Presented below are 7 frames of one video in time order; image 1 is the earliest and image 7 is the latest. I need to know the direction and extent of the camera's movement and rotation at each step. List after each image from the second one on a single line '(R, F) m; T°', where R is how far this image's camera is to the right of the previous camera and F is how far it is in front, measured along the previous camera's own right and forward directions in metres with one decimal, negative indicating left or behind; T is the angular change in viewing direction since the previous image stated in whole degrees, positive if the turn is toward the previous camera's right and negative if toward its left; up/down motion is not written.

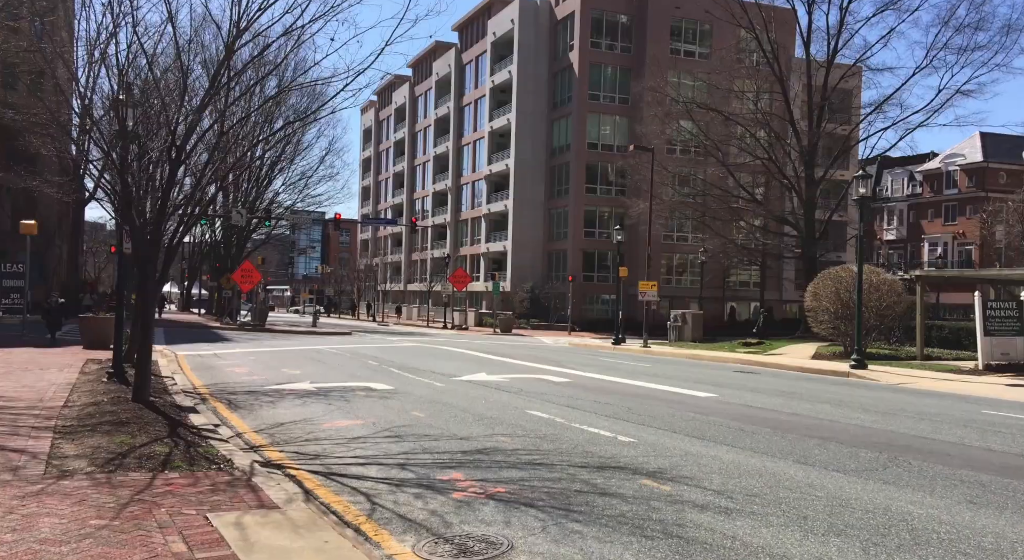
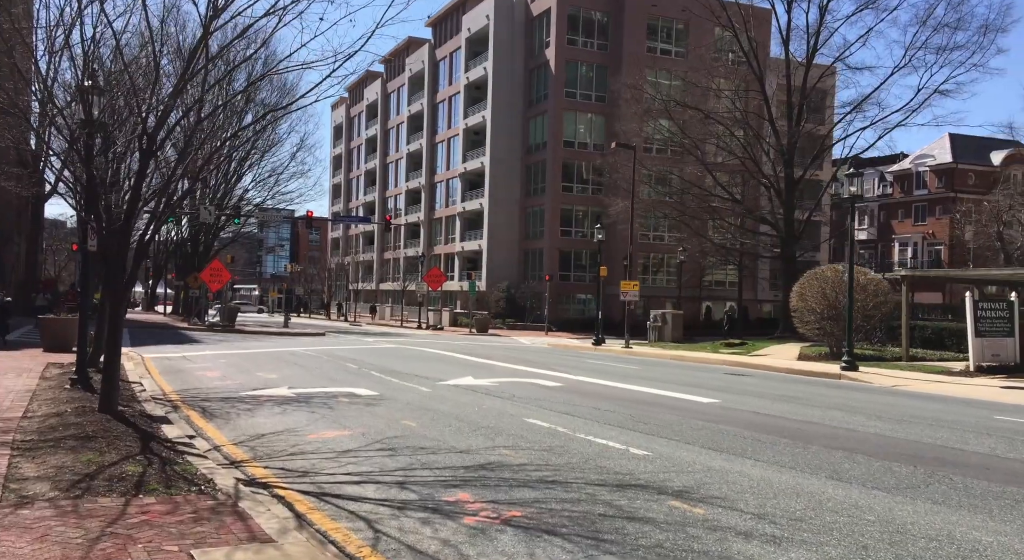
(-0.3, +0.6) m; +2°
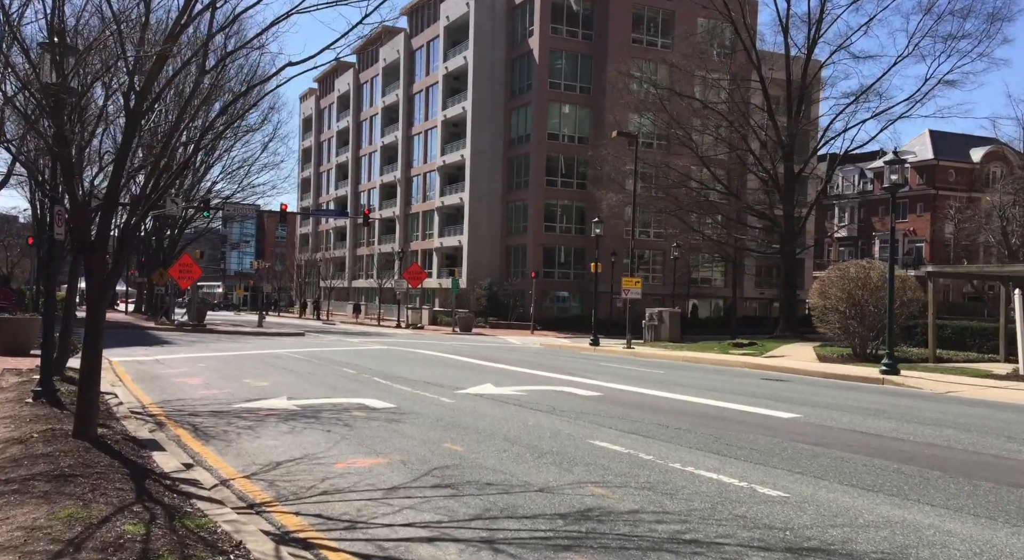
(-0.9, +1.7) m; +2°
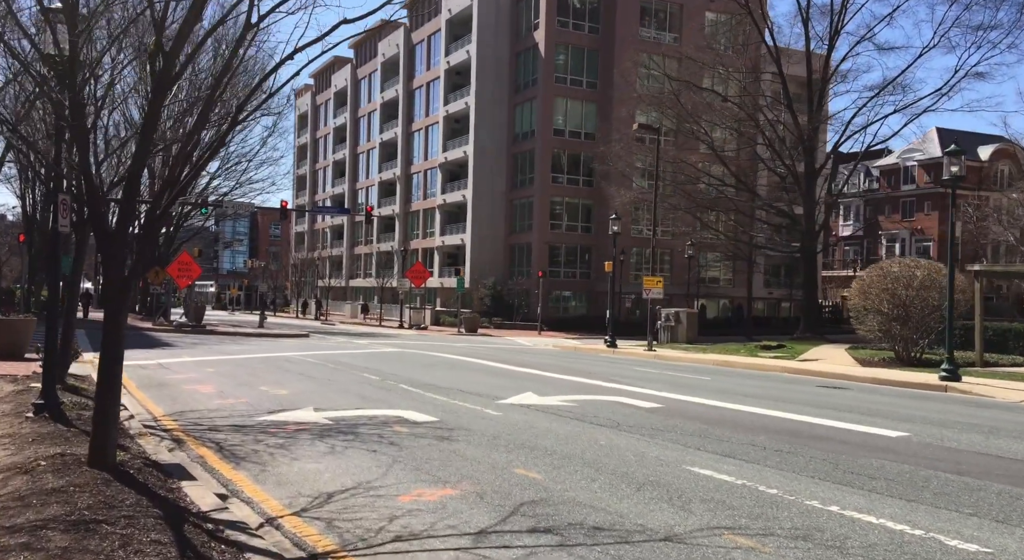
(-0.8, +1.2) m; +1°
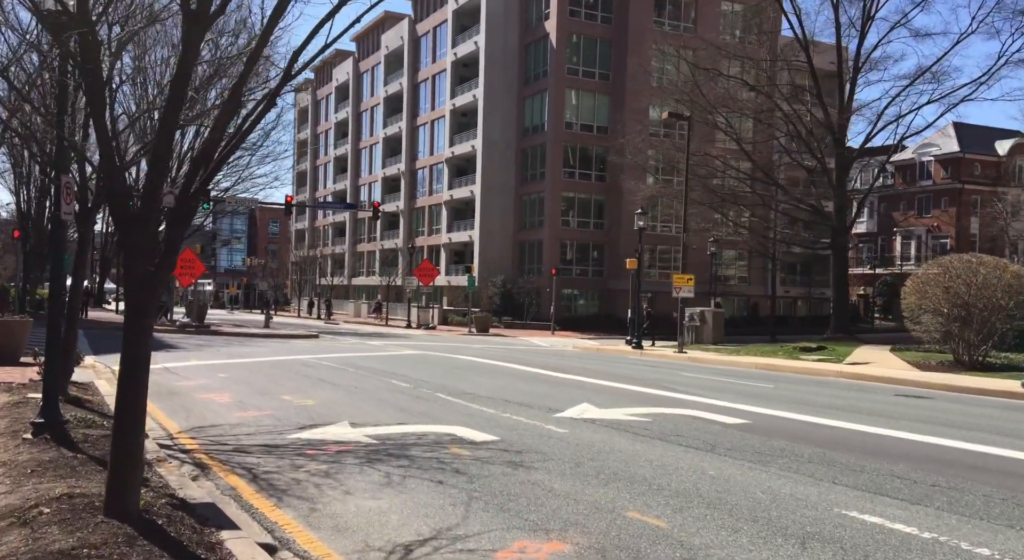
(-0.8, +1.4) m; 0°
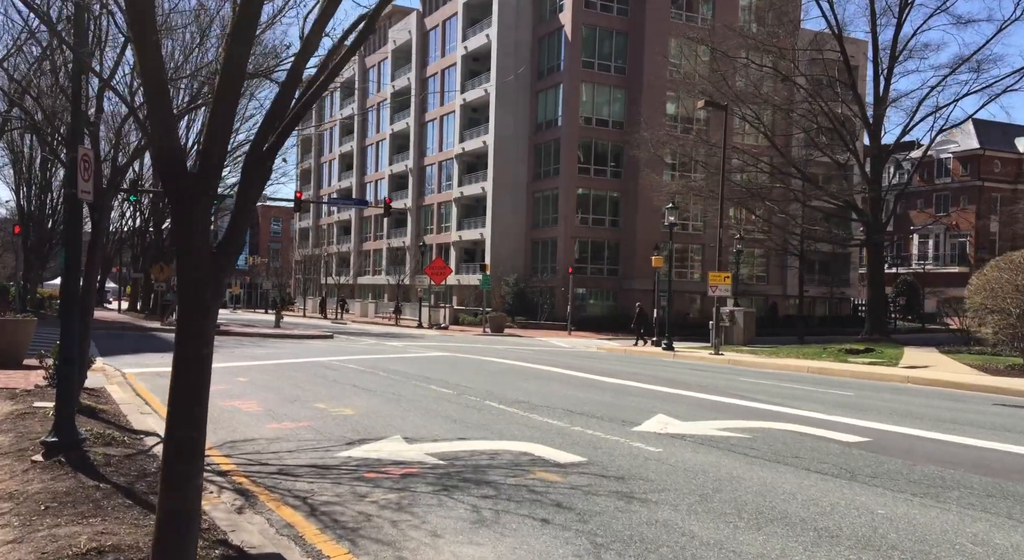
(-0.8, +1.3) m; 0°
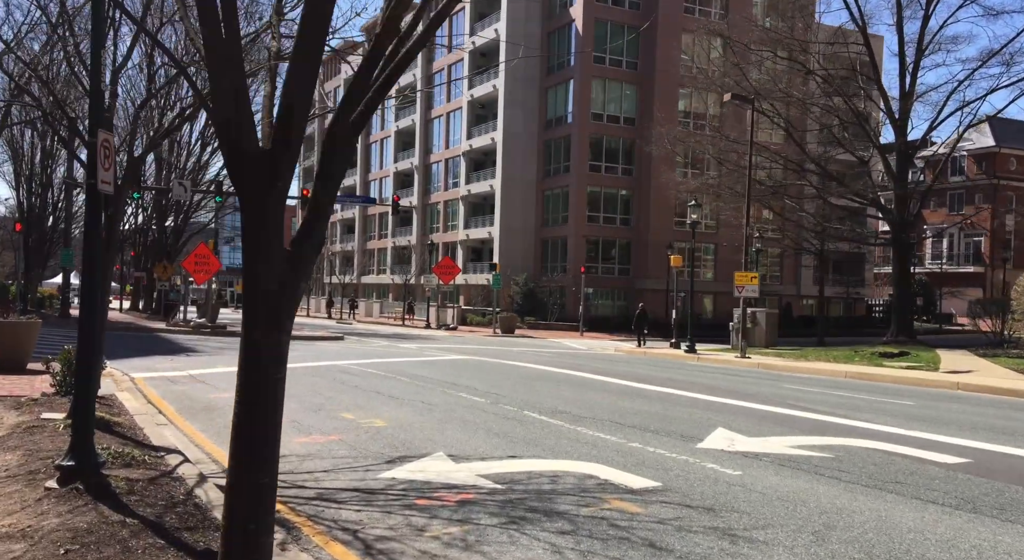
(-0.6, +0.8) m; 0°
